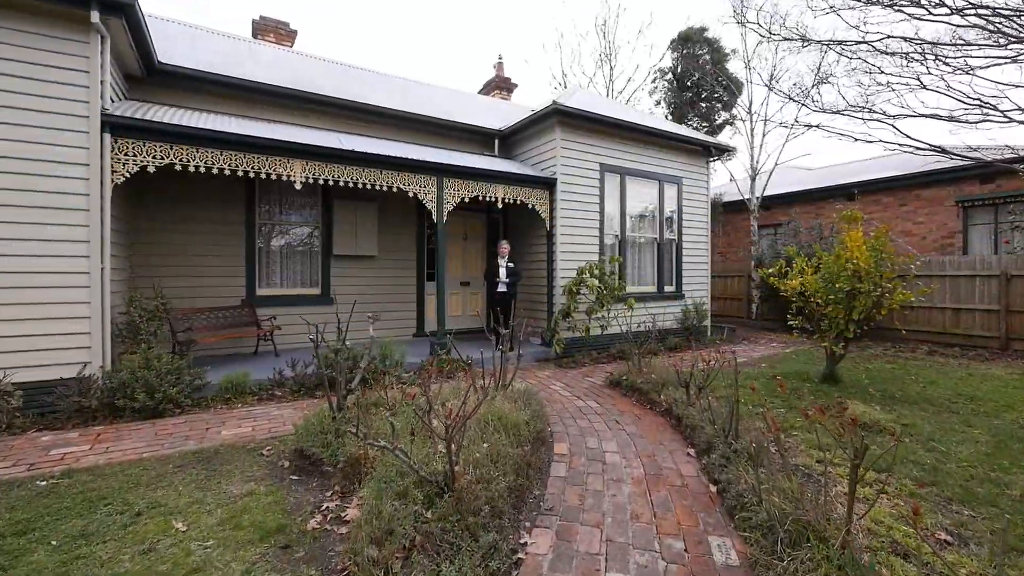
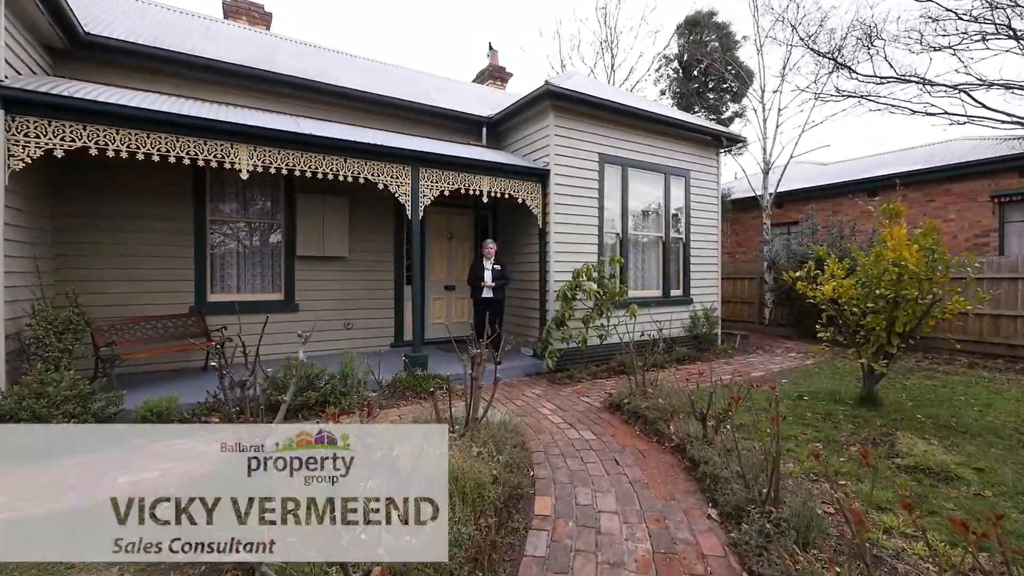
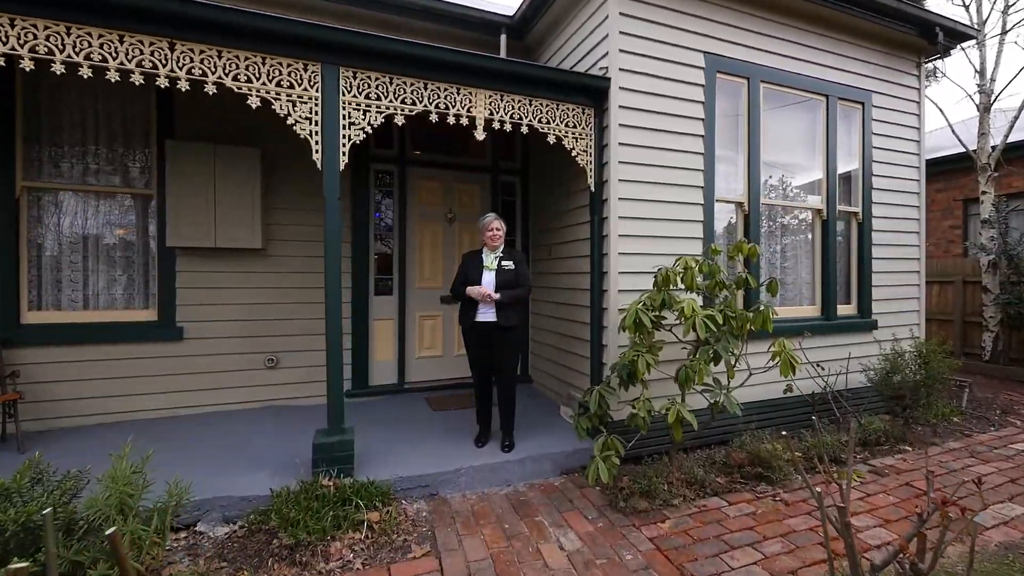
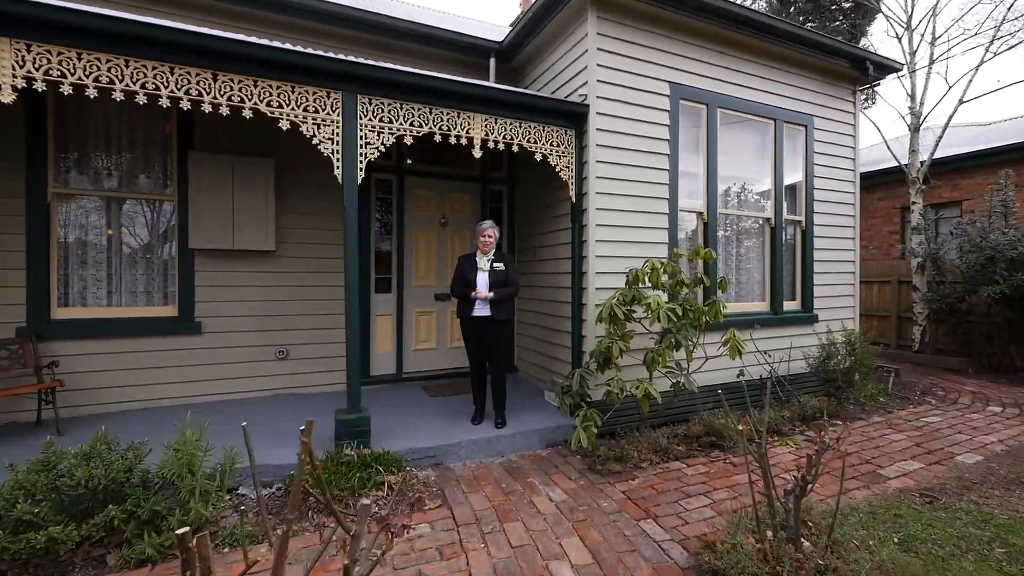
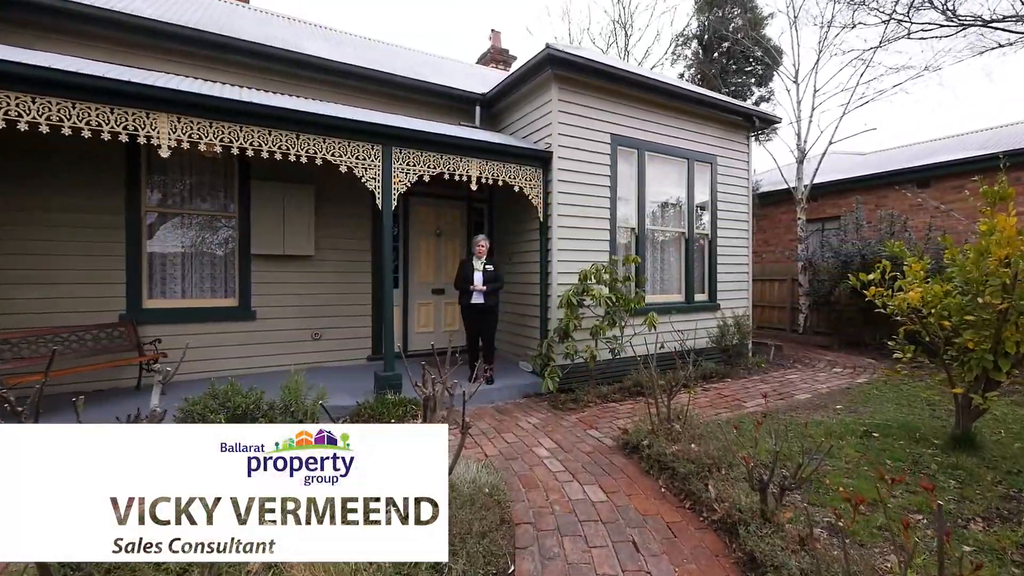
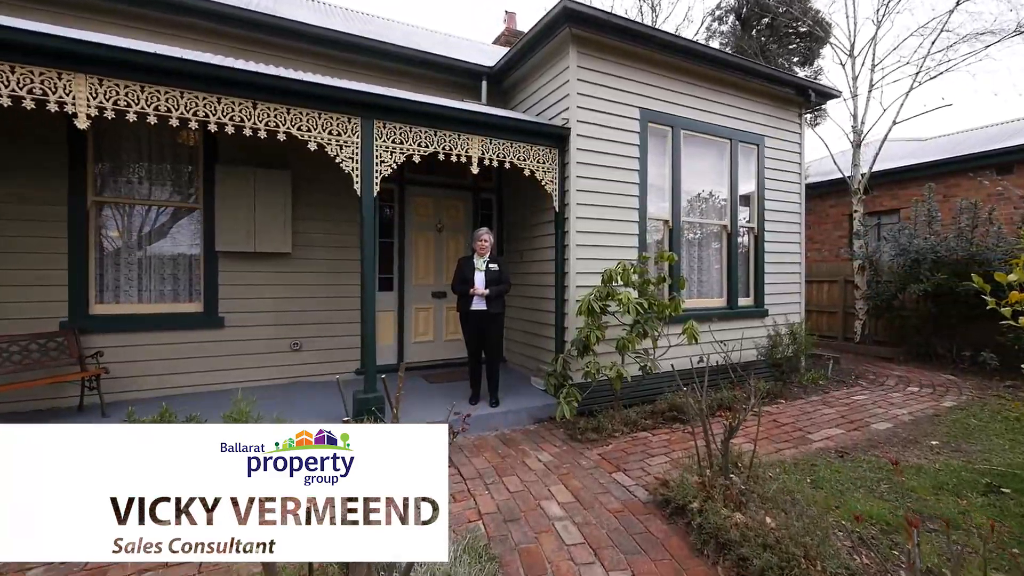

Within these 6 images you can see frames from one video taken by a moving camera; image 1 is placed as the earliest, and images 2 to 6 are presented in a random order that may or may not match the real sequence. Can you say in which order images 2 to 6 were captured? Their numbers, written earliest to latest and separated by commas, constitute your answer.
2, 5, 6, 4, 3
